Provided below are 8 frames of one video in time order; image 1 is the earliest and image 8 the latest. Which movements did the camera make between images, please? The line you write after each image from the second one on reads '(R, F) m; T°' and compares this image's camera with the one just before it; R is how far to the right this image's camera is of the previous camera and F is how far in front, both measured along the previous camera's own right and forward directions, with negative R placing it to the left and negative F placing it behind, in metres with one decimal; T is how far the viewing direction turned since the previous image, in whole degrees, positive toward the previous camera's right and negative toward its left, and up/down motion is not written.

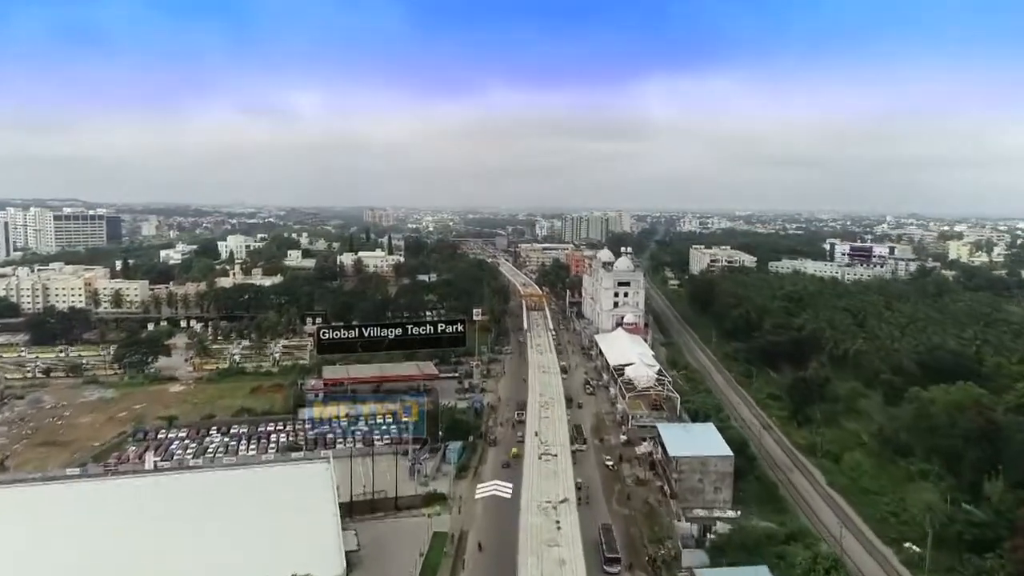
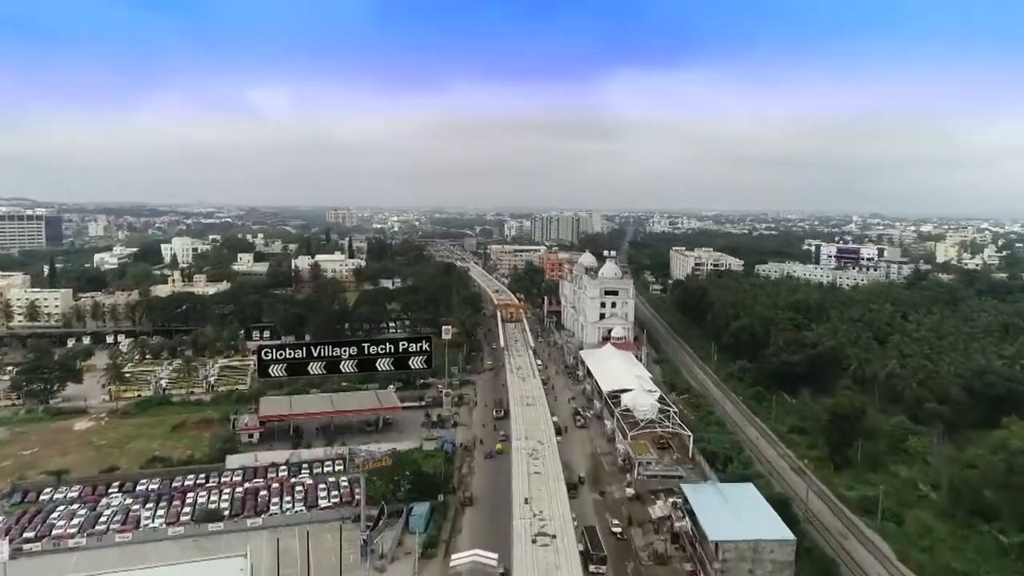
(-0.4, +6.0) m; +3°
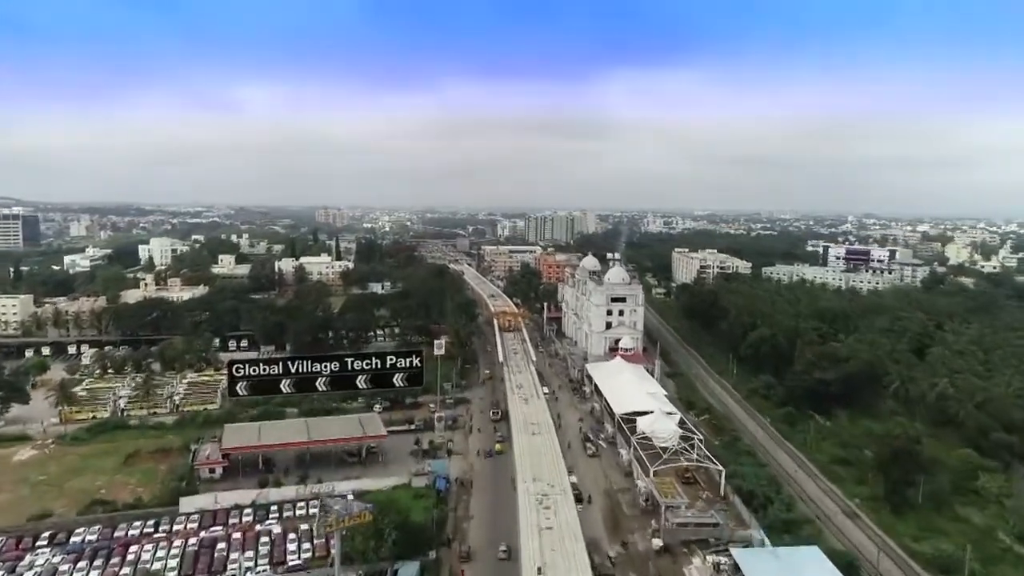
(-0.4, +3.9) m; +1°
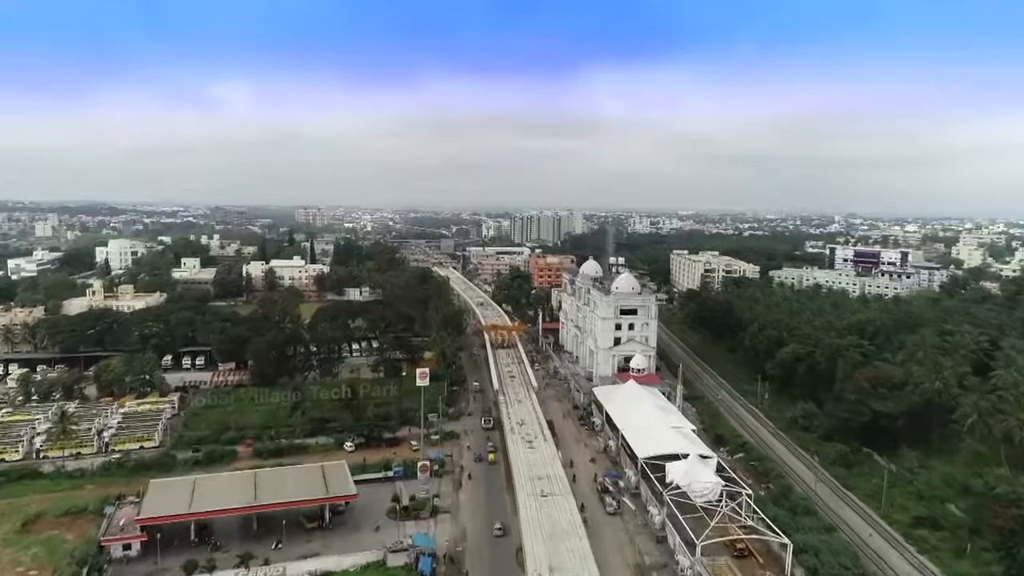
(-0.6, +5.6) m; +1°
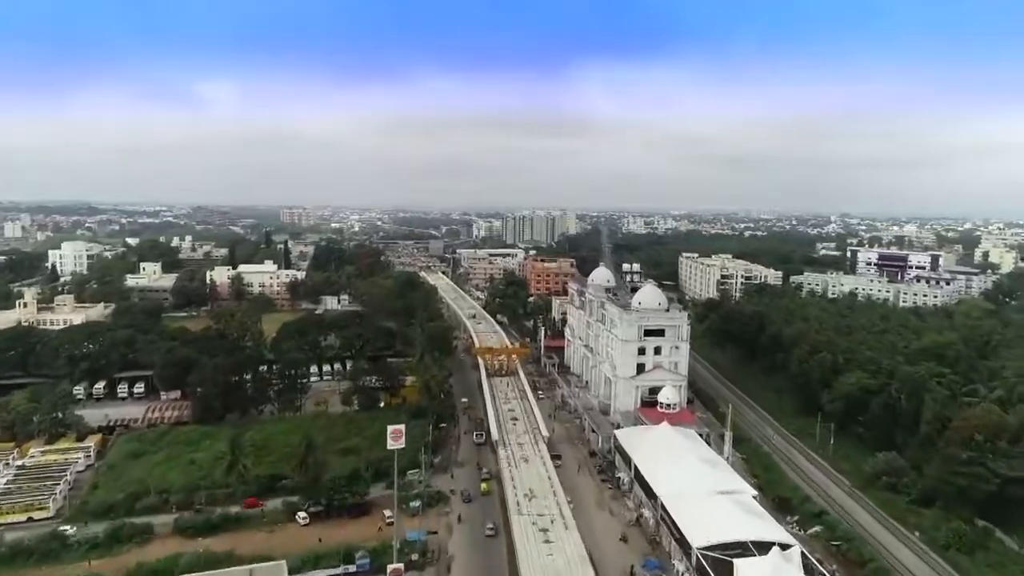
(-0.4, +6.9) m; +1°
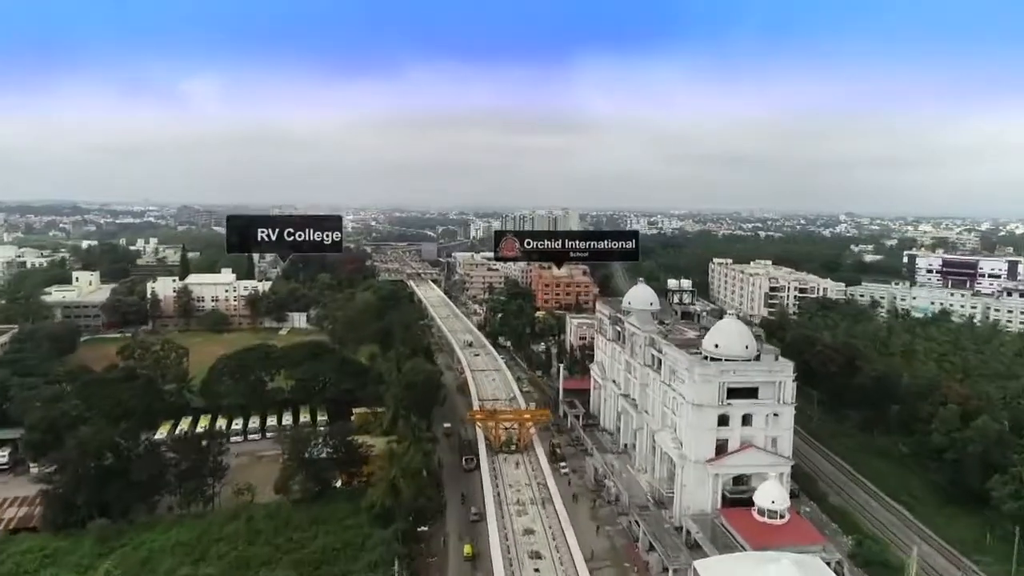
(-0.5, +10.5) m; 0°
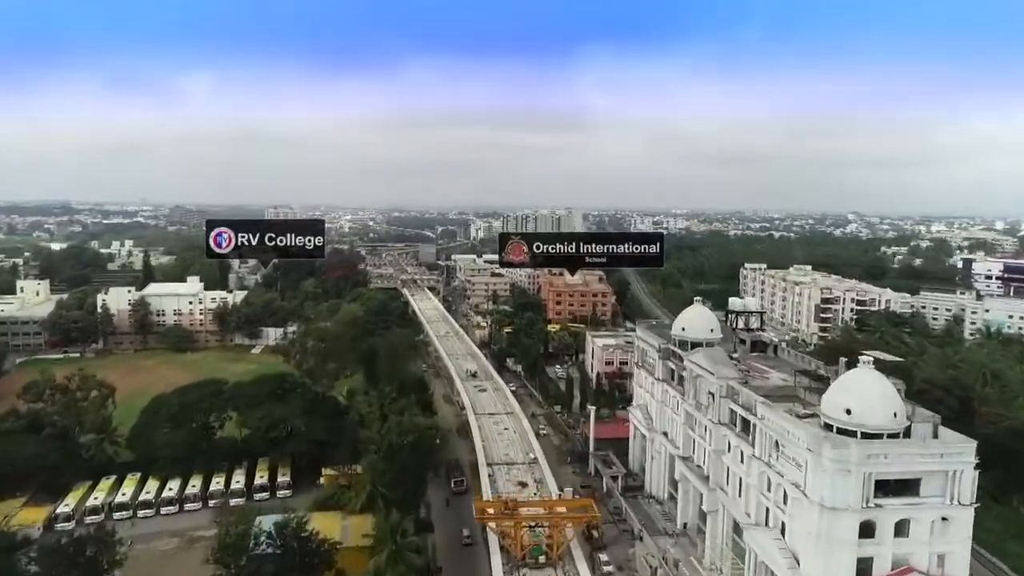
(-0.6, +7.0) m; 0°
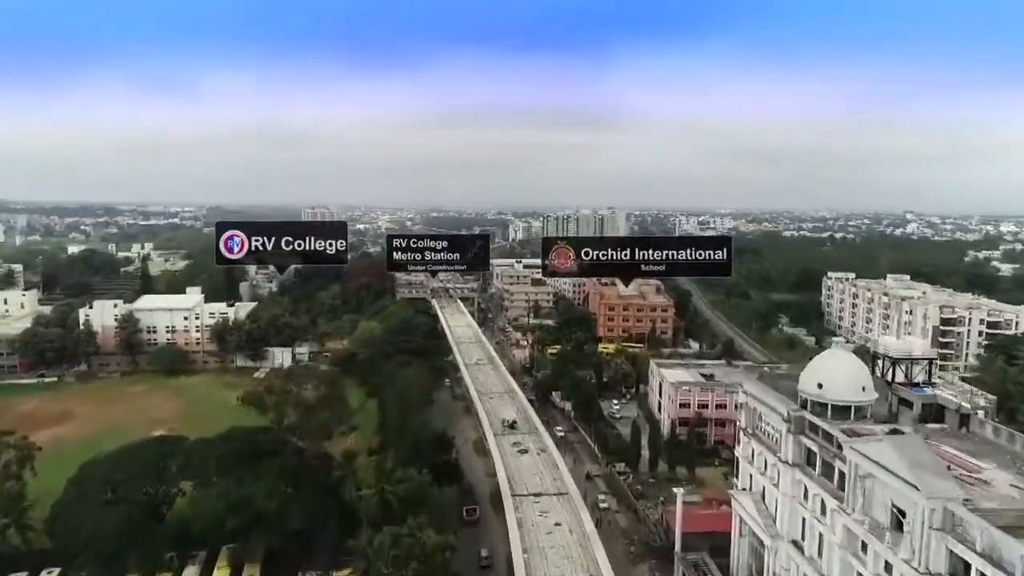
(-0.4, +7.0) m; -3°
